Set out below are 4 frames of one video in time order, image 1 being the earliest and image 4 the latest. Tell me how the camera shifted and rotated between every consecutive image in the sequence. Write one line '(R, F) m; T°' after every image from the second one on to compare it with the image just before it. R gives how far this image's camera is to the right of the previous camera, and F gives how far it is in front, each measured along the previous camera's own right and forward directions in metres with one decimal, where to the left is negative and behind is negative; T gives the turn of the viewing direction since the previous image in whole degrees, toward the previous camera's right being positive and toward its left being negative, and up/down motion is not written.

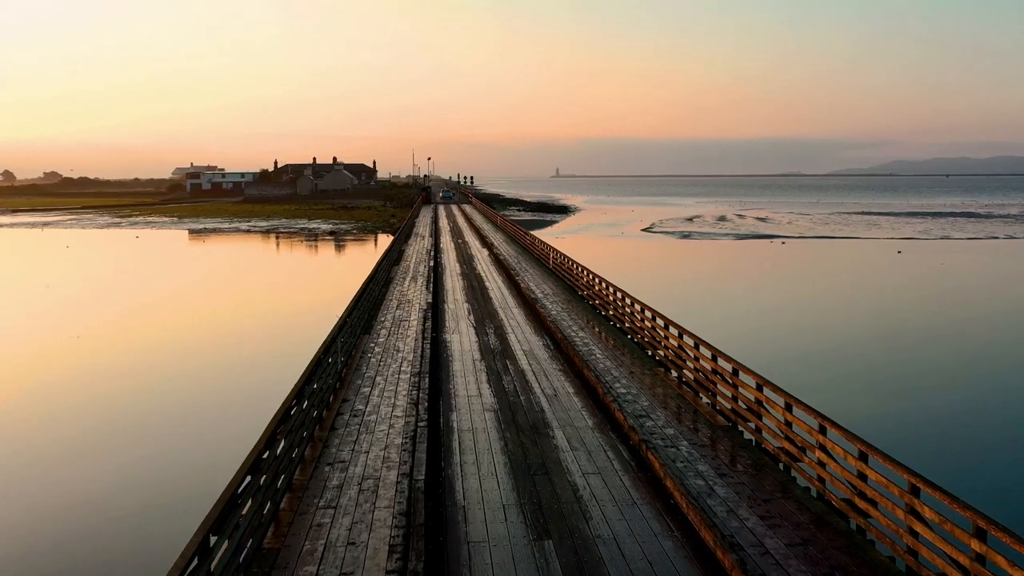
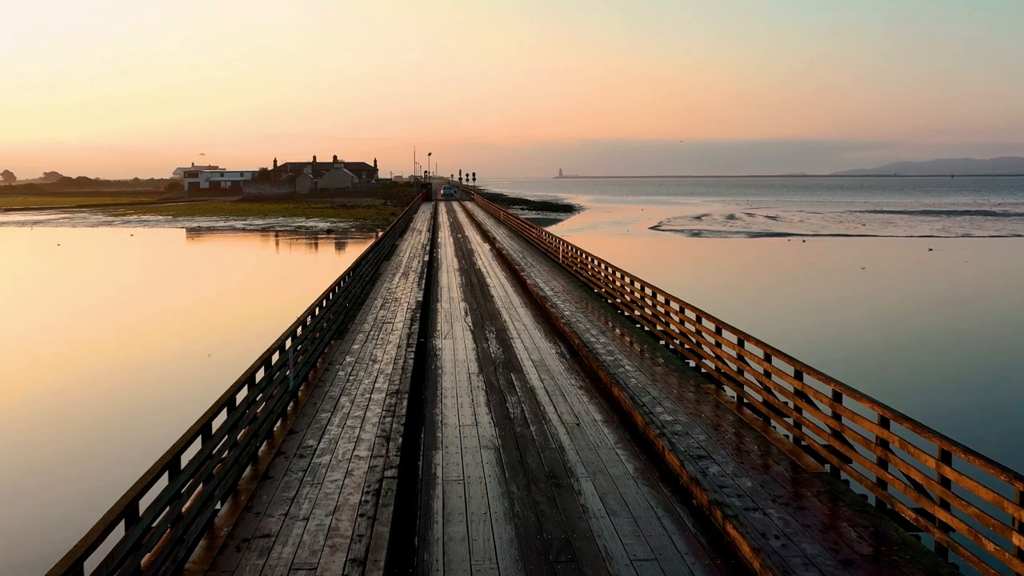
(0.0, +2.4) m; 0°
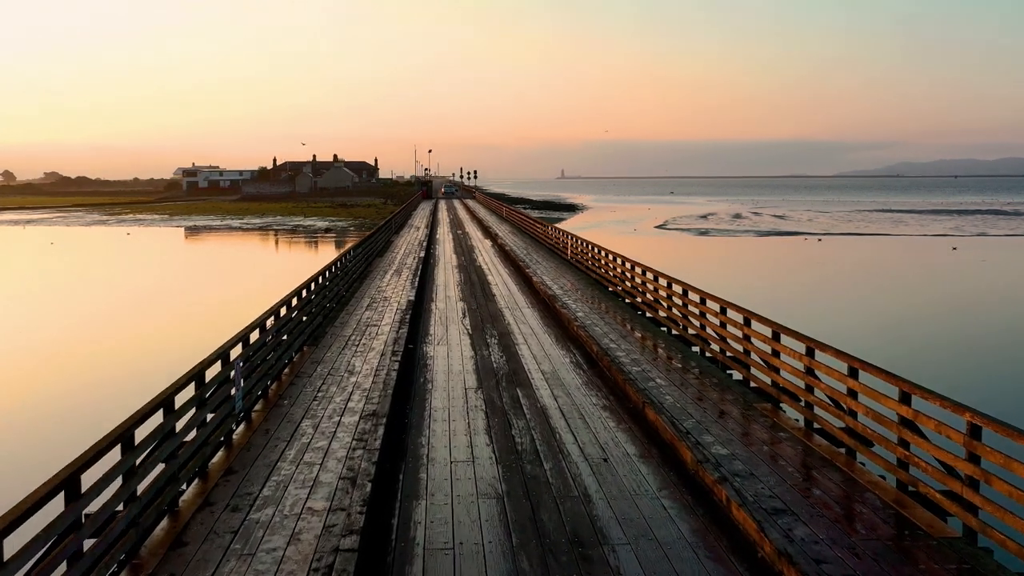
(0.0, +1.6) m; 0°
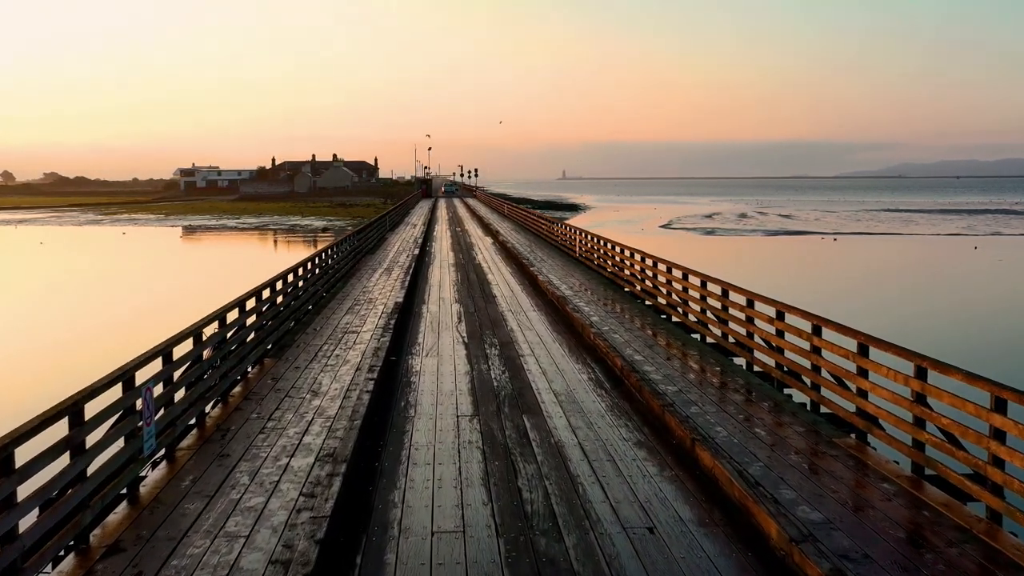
(0.0, +1.6) m; 0°
